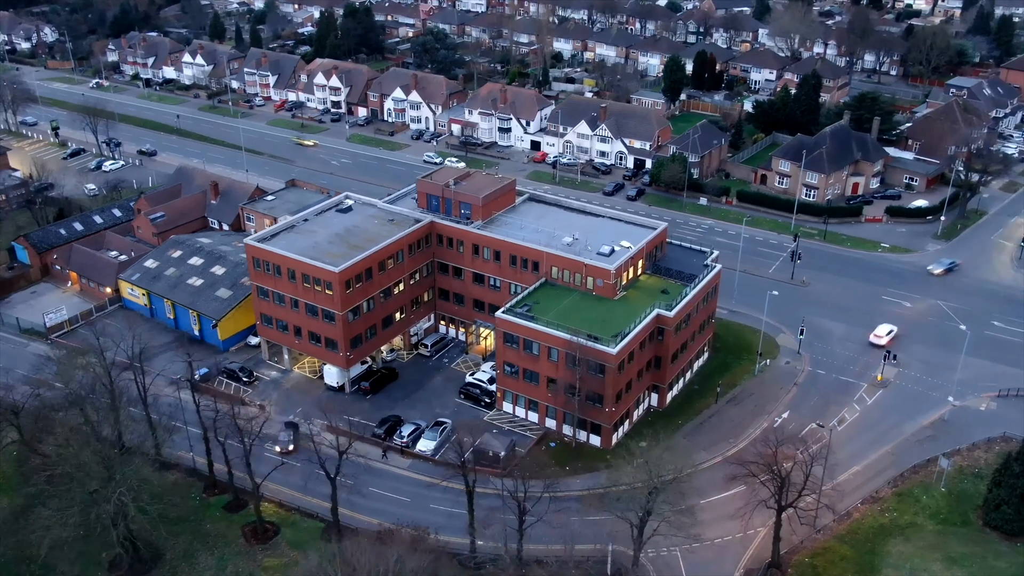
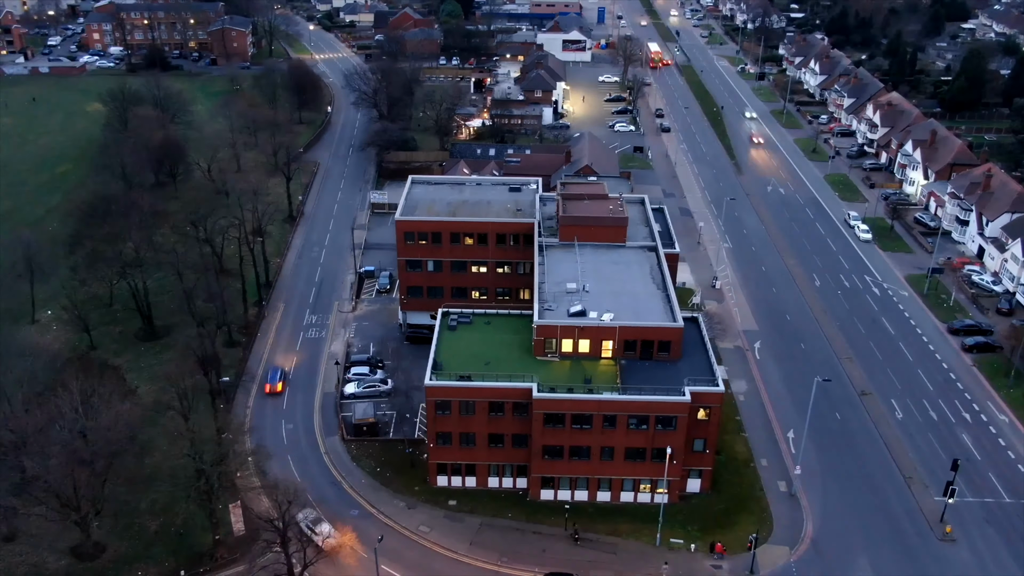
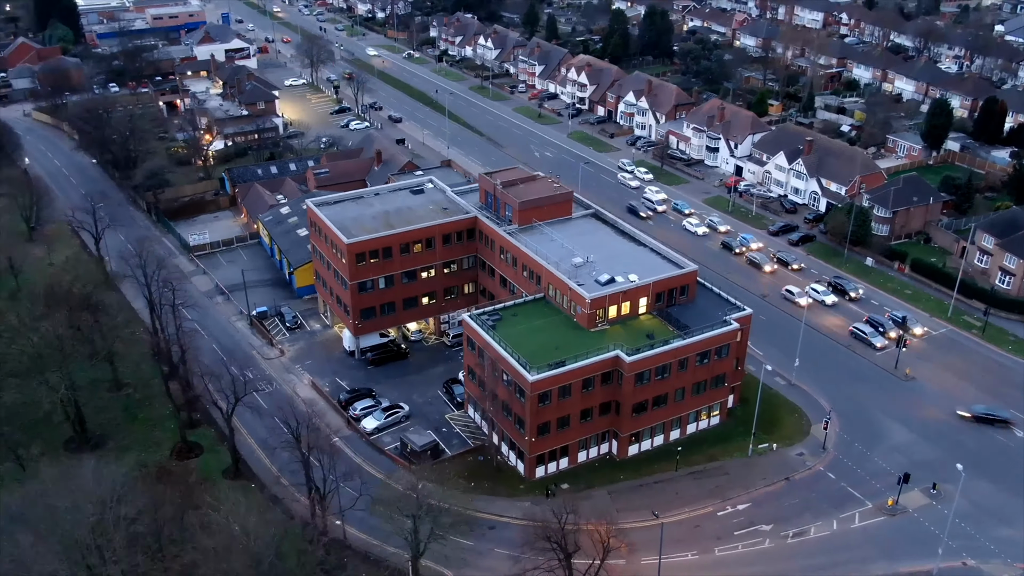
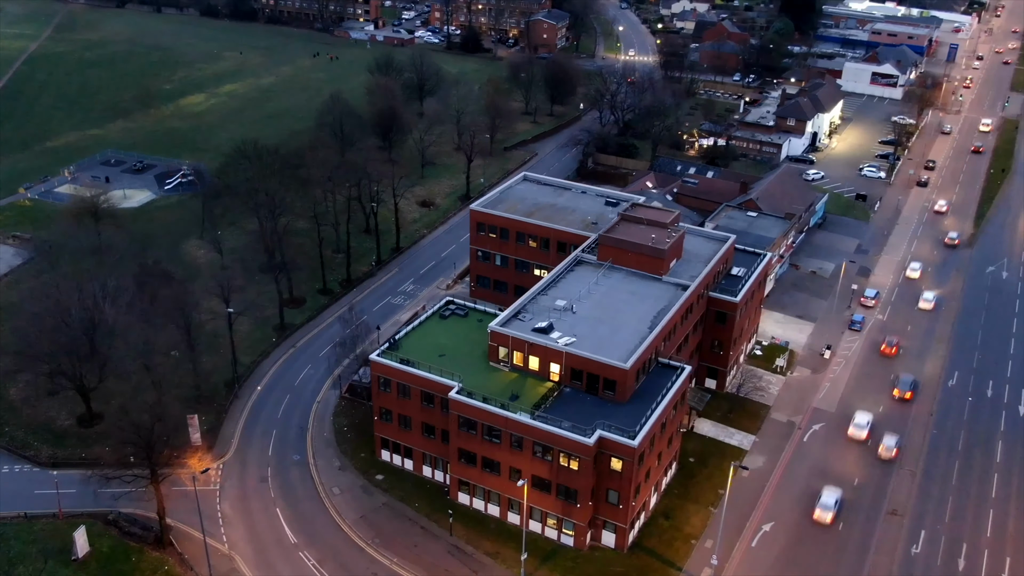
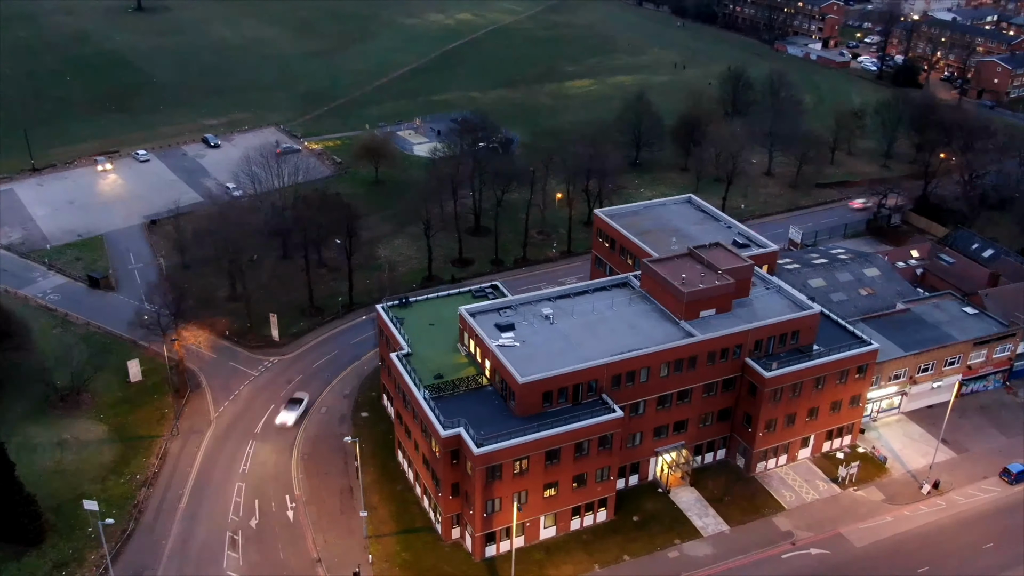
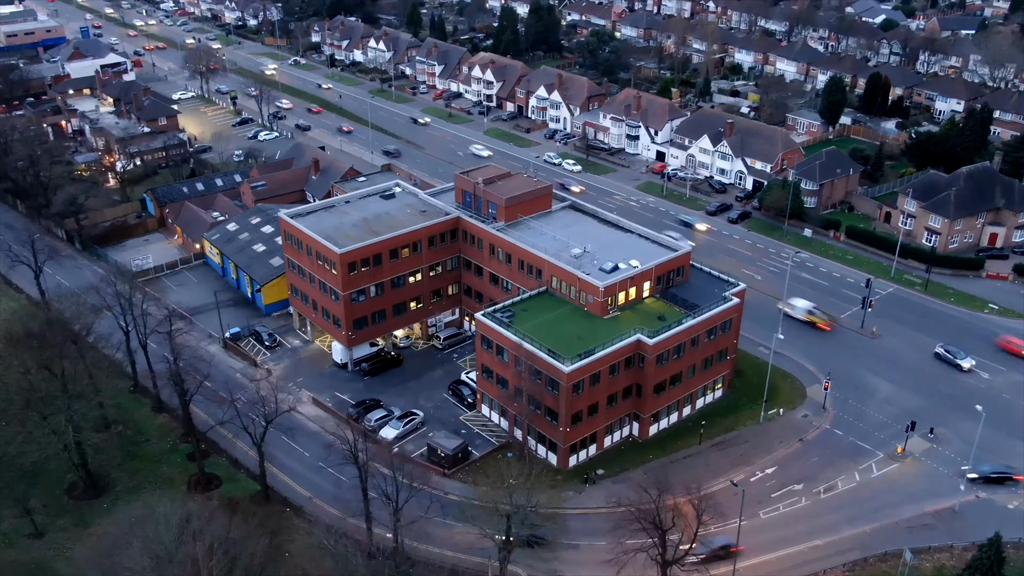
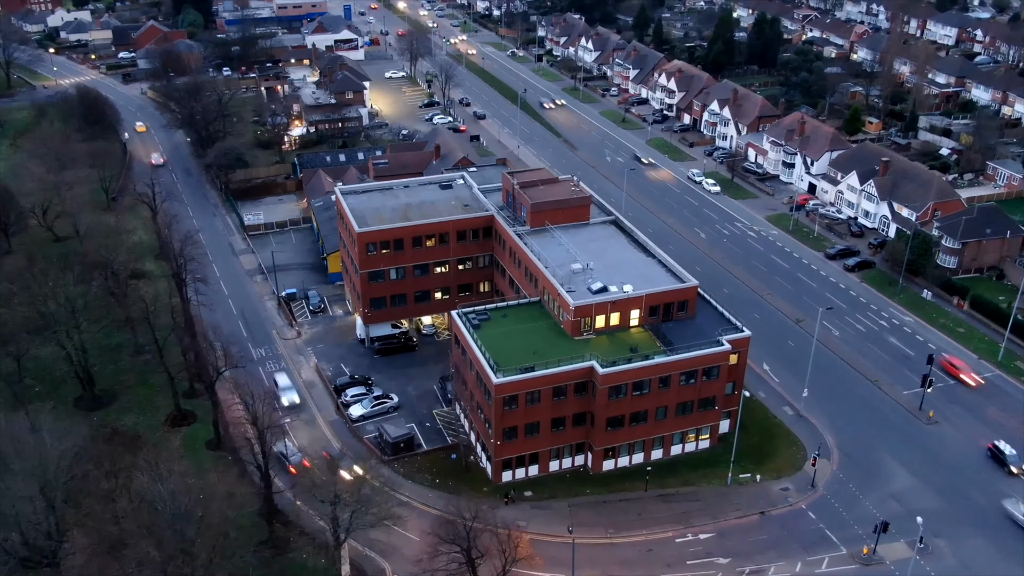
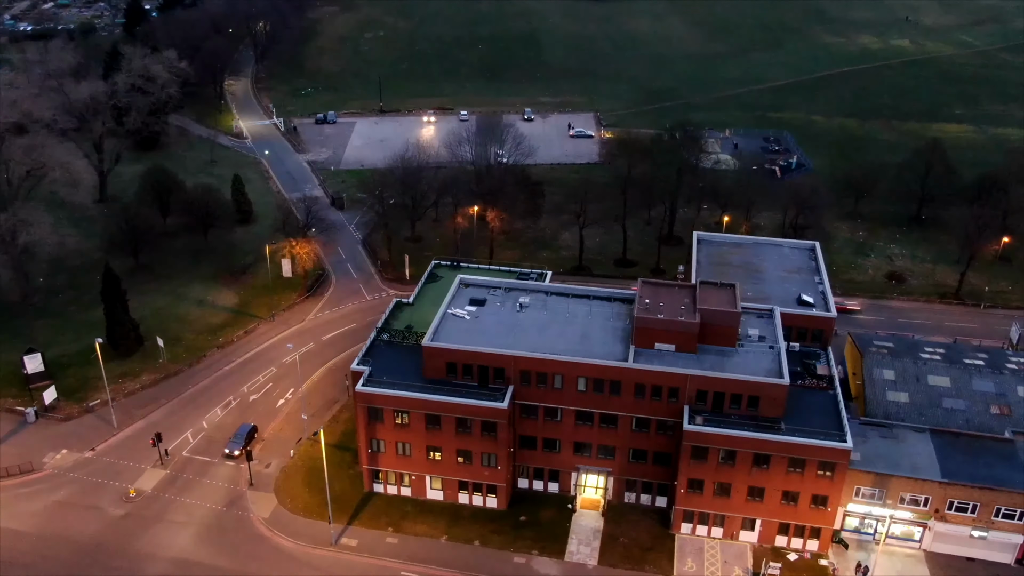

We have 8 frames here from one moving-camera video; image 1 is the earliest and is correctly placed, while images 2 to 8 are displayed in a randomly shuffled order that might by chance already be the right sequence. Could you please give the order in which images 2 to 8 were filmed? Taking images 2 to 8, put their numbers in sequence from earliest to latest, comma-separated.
6, 3, 7, 2, 4, 5, 8
